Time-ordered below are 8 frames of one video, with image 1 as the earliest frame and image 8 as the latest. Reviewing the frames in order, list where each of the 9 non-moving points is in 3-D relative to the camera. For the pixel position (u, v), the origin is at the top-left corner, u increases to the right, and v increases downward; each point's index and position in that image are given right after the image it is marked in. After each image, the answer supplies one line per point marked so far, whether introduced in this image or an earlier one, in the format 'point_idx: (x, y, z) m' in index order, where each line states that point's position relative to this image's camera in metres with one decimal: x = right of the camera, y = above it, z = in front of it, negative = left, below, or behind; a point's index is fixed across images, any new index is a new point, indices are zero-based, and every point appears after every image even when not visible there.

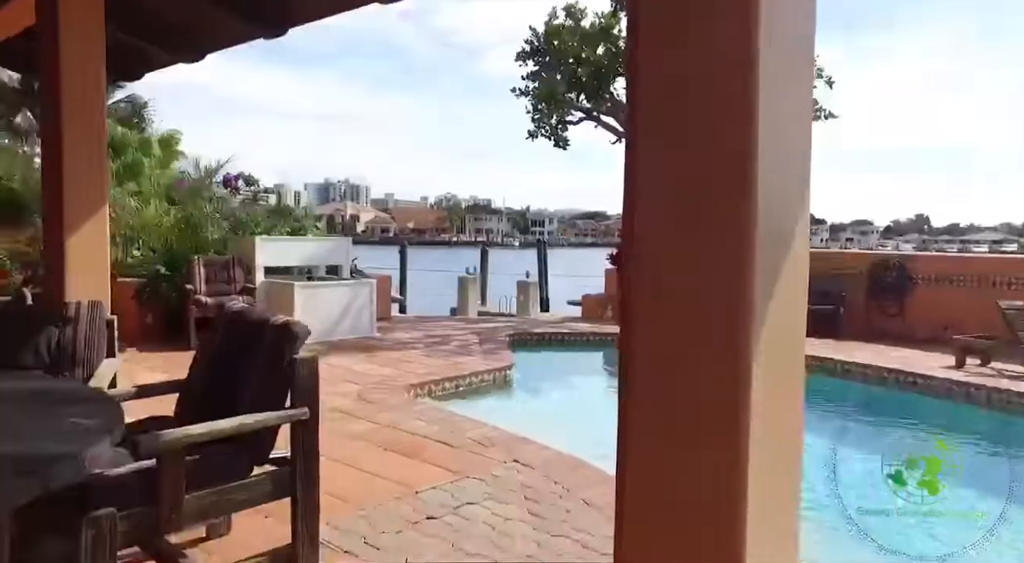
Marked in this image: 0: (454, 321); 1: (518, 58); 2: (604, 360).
0: (-0.8, -0.6, +9.8) m
1: (+0.1, +3.8, +11.9) m
2: (+1.1, -1.0, +8.7) m
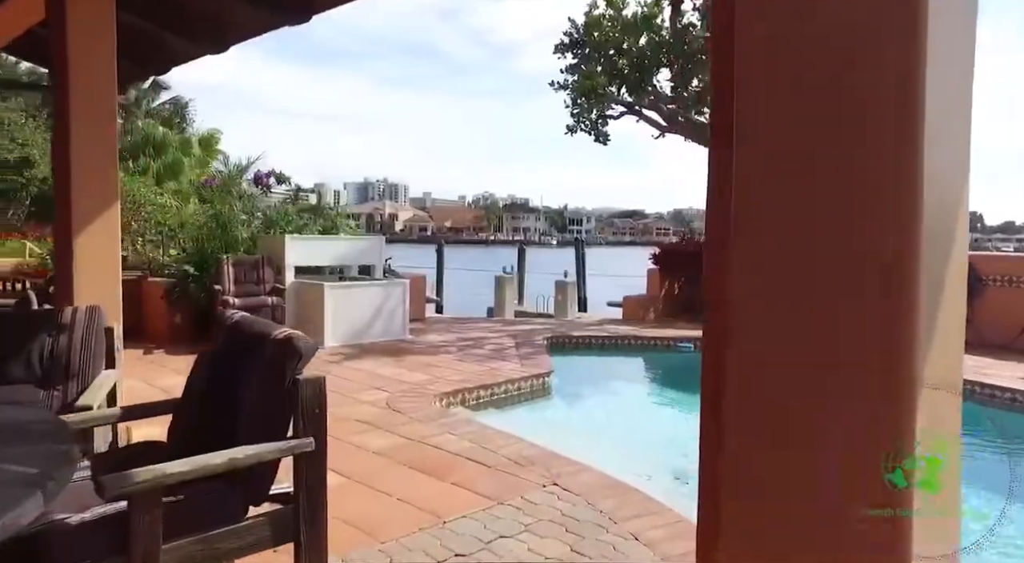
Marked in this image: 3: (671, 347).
0: (-0.3, -0.6, +9.5) m
1: (+0.7, +3.8, +11.6) m
2: (+1.6, -1.0, +8.3) m
3: (+2.0, -0.8, +8.6) m
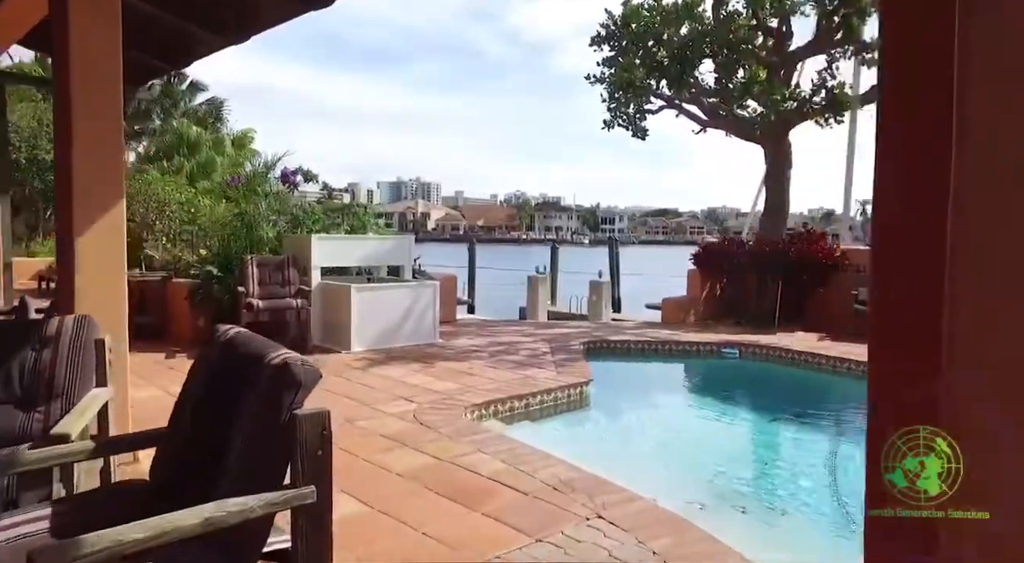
0: (+0.2, -0.6, +9.1) m
1: (+1.3, +3.8, +11.1) m
2: (+1.9, -1.0, +7.8) m
3: (+2.4, -0.8, +8.2) m
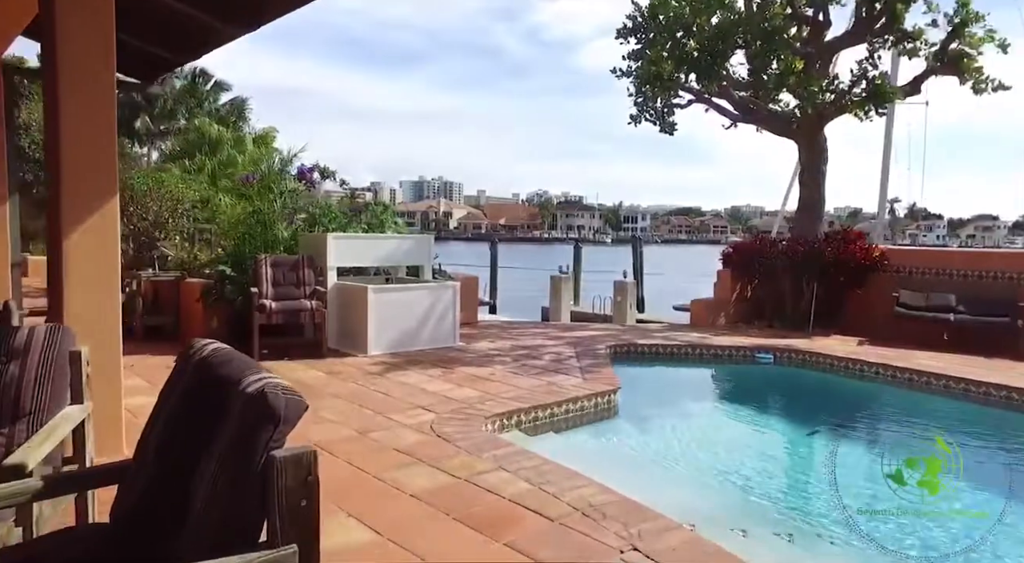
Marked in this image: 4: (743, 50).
0: (+0.4, -0.6, +8.8) m
1: (+1.6, +3.8, +10.8) m
2: (+2.2, -1.0, +7.5) m
3: (+2.6, -0.9, +7.8) m
4: (+3.0, +3.0, +9.3) m
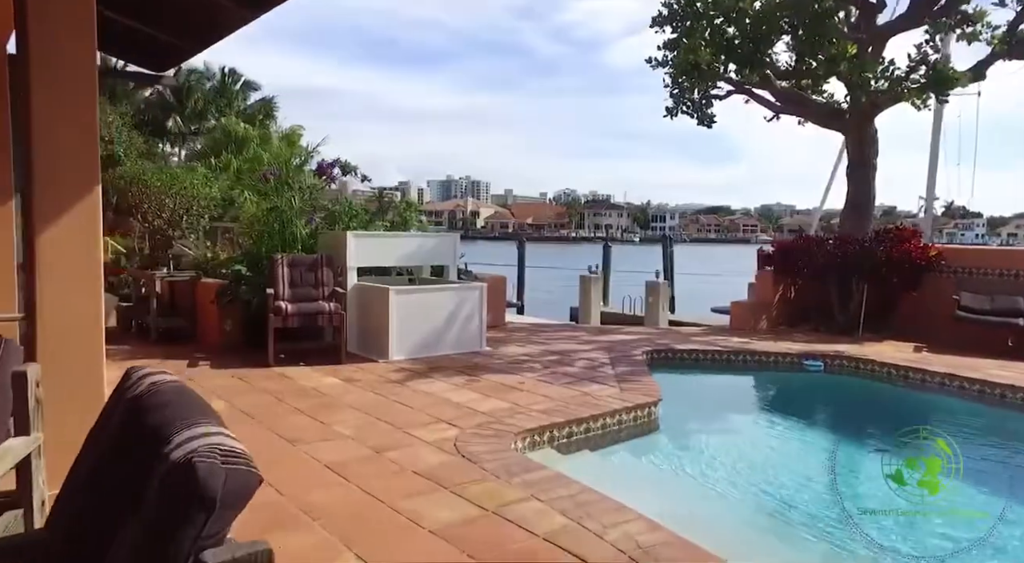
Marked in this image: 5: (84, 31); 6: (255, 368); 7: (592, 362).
0: (+0.8, -0.6, +8.4) m
1: (+2.1, +3.7, +10.3) m
2: (+2.5, -1.0, +6.9) m
3: (+2.9, -0.9, +7.2) m
4: (+3.4, +3.0, +8.8) m
5: (-1.6, +1.0, +2.7) m
6: (-2.1, -0.7, +5.7) m
7: (+0.7, -0.7, +6.5) m
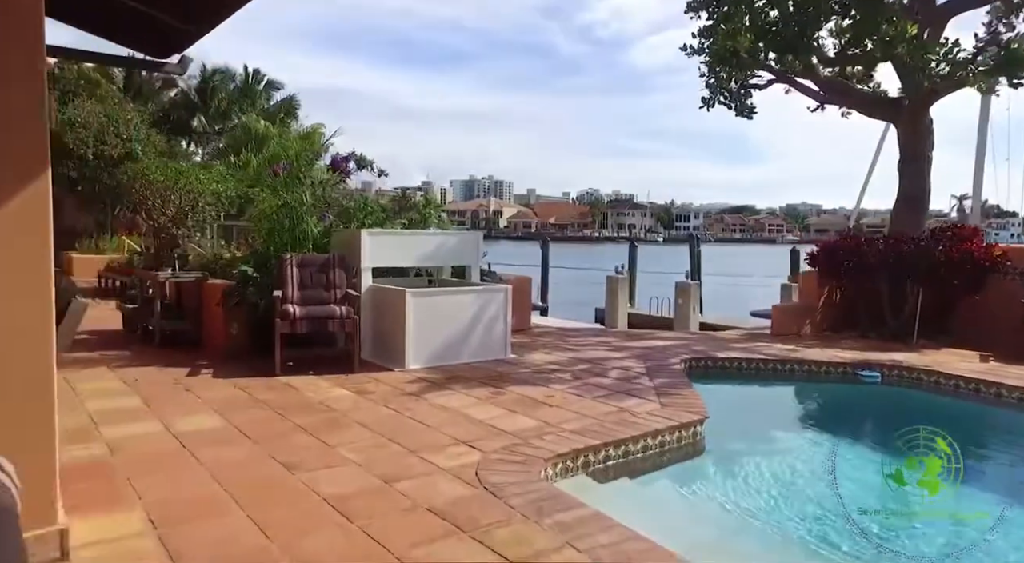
0: (+1.1, -0.6, +7.8) m
1: (+2.4, +3.7, +9.7) m
2: (+2.7, -1.1, +6.3) m
3: (+3.2, -0.9, +6.6) m
4: (+3.7, +3.0, +8.1) m
5: (-1.5, +1.0, +2.2) m
6: (-1.9, -0.7, +5.2) m
7: (+0.9, -0.8, +5.9) m
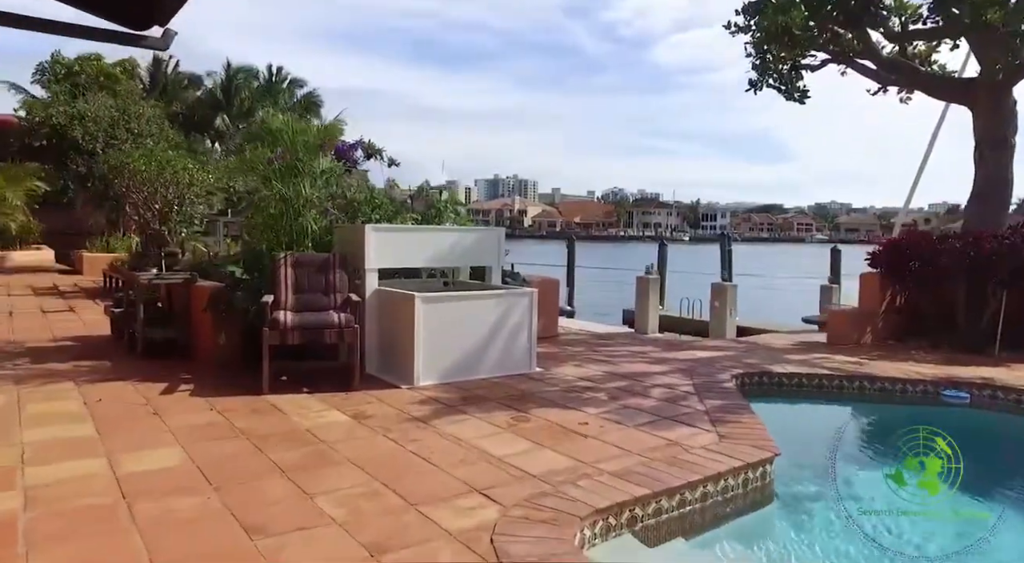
0: (+1.3, -0.6, +7.0) m
1: (+2.7, +3.7, +8.8) m
2: (+2.9, -1.1, +5.5) m
3: (+3.4, -0.9, +5.7) m
4: (+4.0, +3.0, +7.2) m
5: (-1.5, +1.0, +1.4) m
6: (-1.7, -0.7, +4.5) m
7: (+1.1, -0.8, +5.1) m
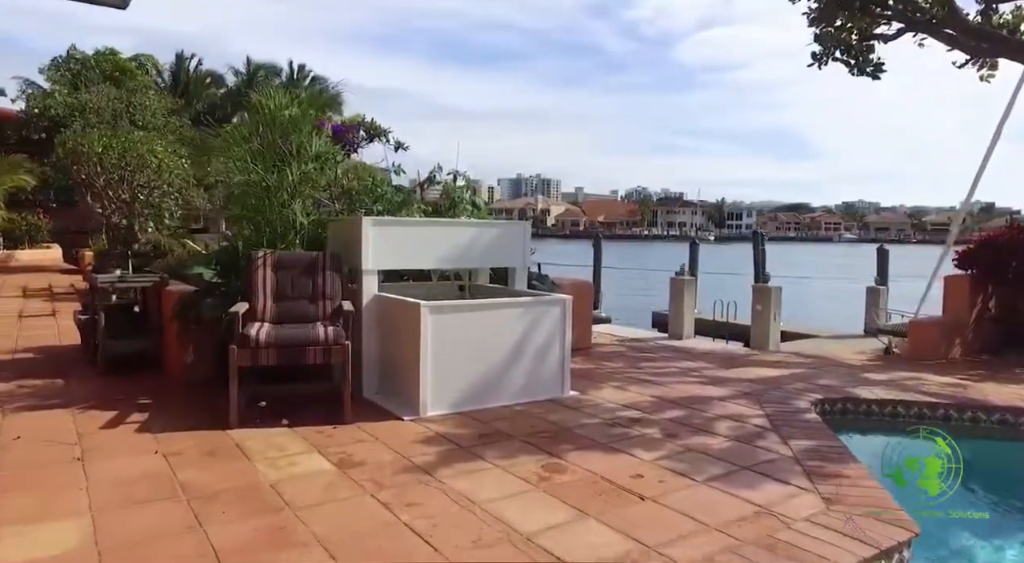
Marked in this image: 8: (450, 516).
0: (+1.6, -0.7, +5.9) m
1: (+3.0, +3.7, +7.7) m
2: (+3.1, -1.1, +4.4) m
3: (+3.6, -1.0, +4.6) m
4: (+4.2, +2.9, +6.1) m
5: (-1.4, +1.0, +0.5) m
6: (-1.5, -0.8, +3.6) m
7: (+1.3, -0.8, +4.0) m
8: (-0.2, -0.9, +2.7) m
